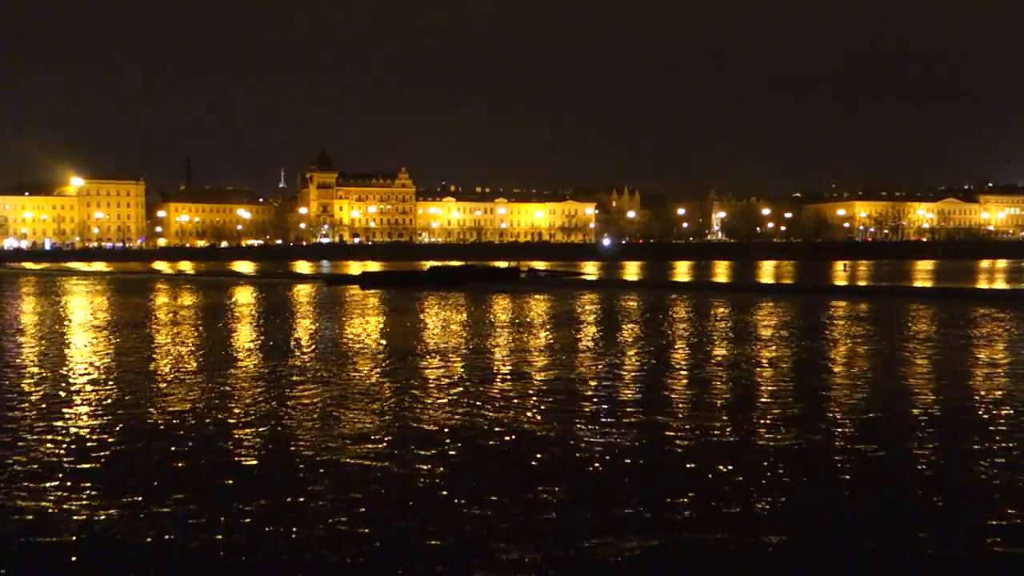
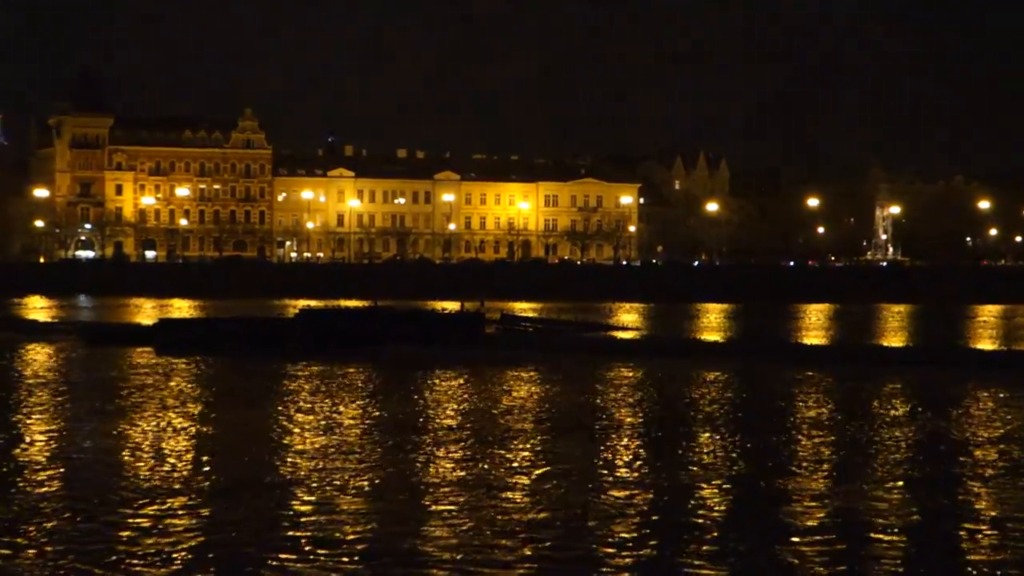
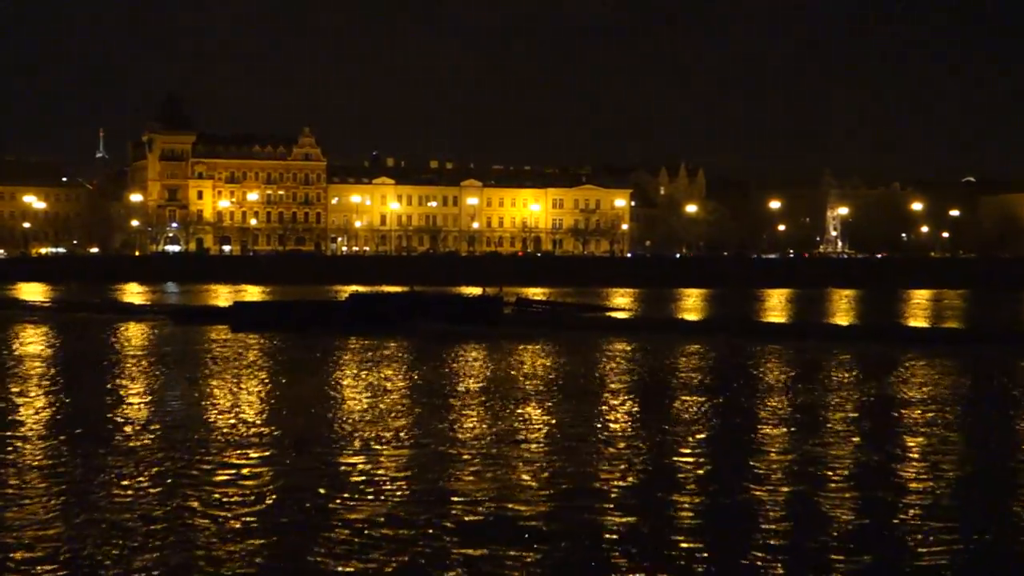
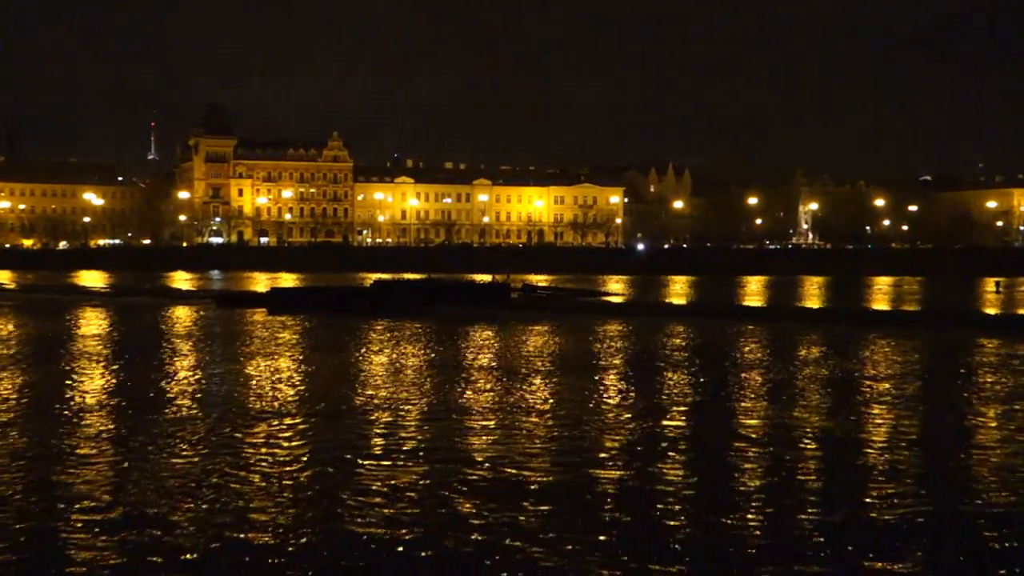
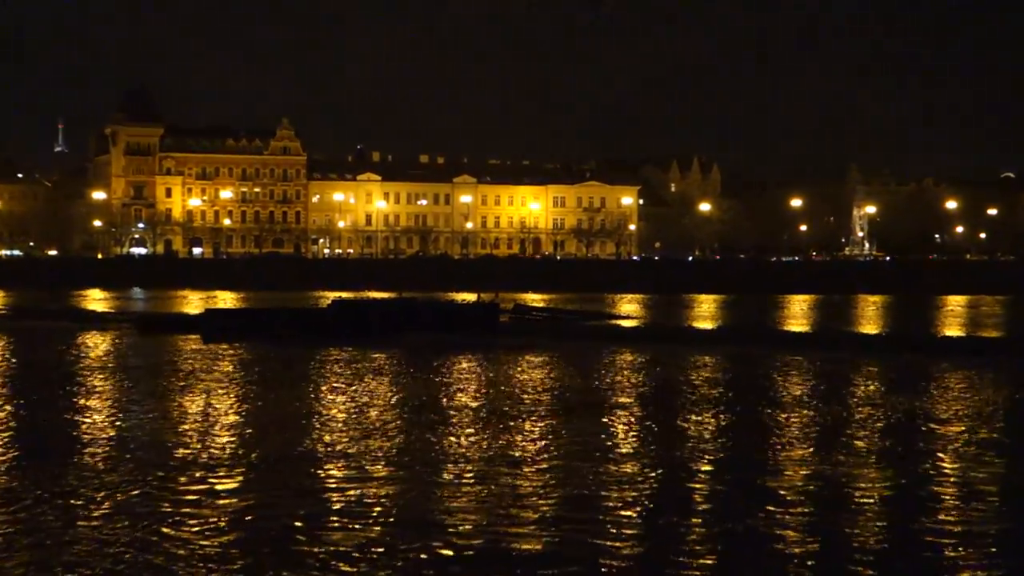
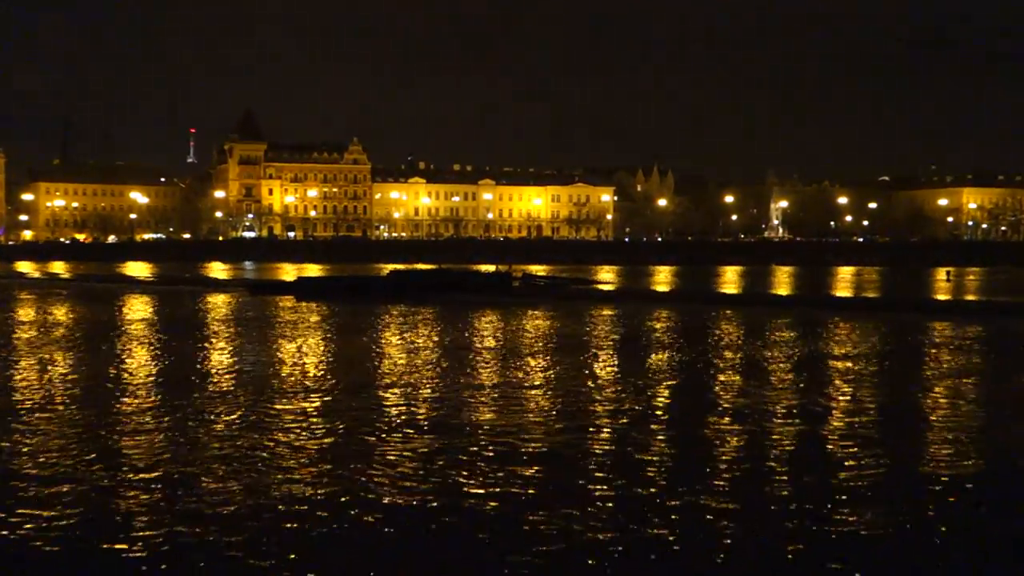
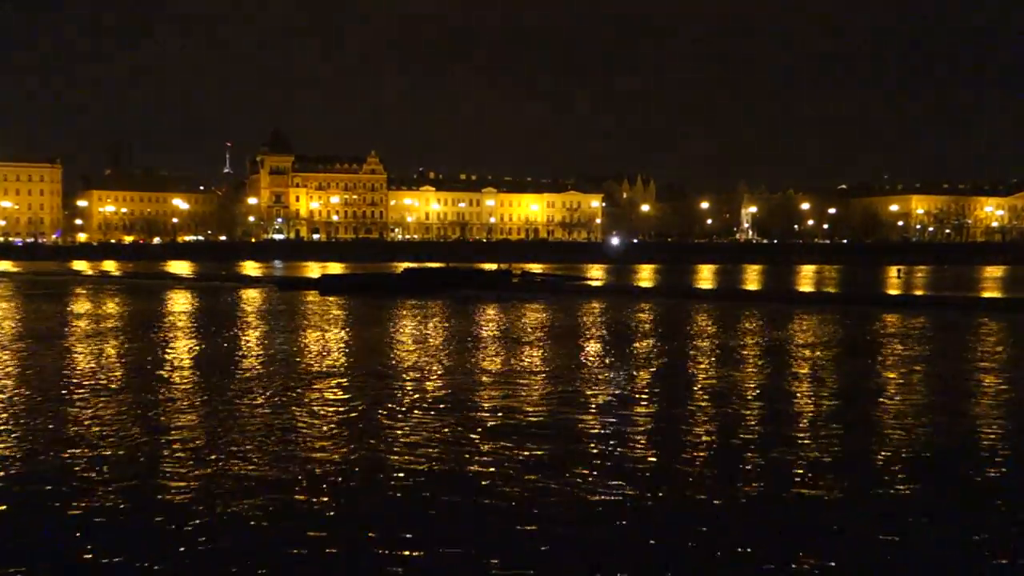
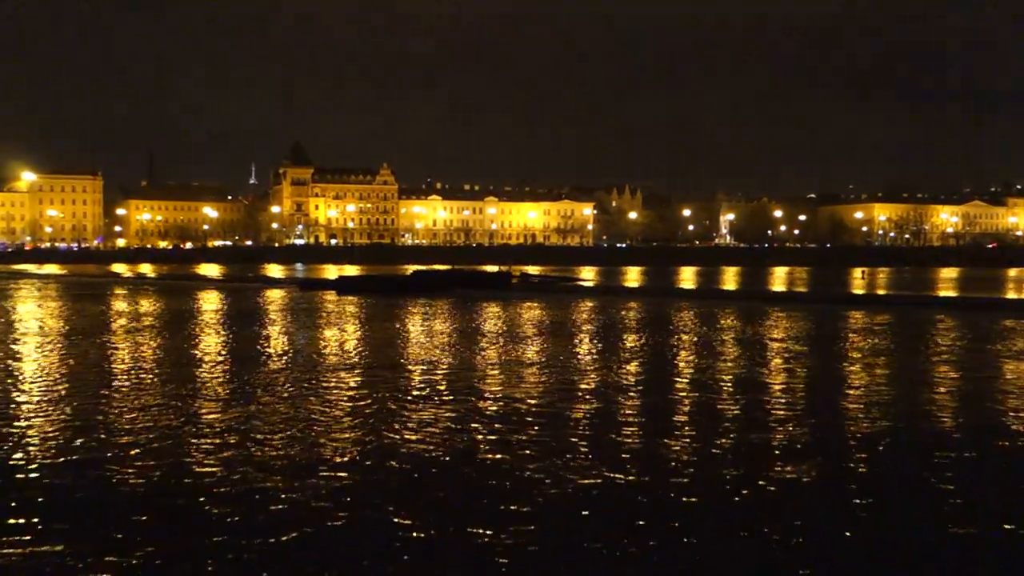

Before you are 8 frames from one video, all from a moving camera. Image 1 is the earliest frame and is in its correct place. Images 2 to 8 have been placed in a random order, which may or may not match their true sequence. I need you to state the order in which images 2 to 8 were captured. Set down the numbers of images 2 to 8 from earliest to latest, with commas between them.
8, 7, 6, 4, 3, 5, 2
